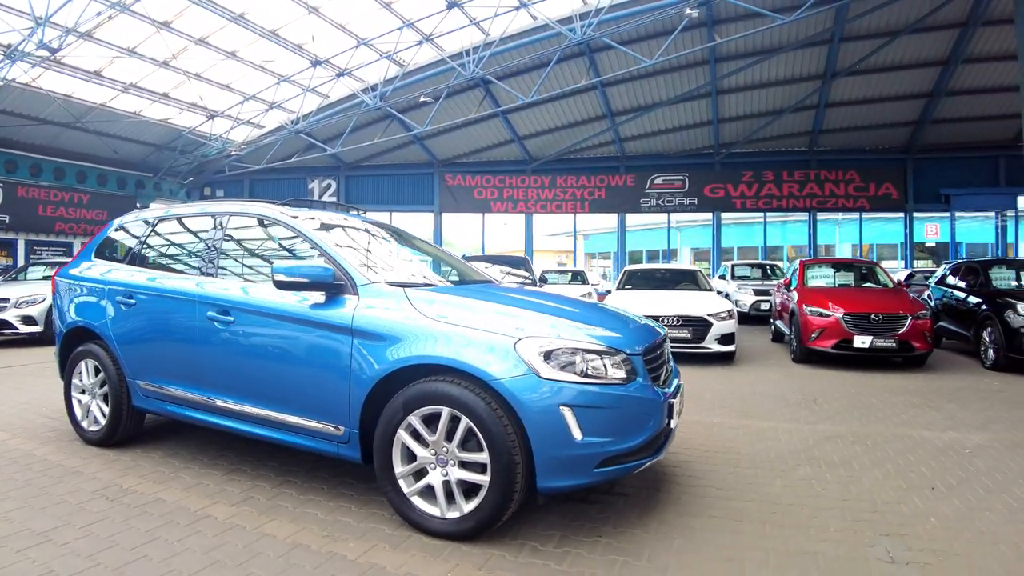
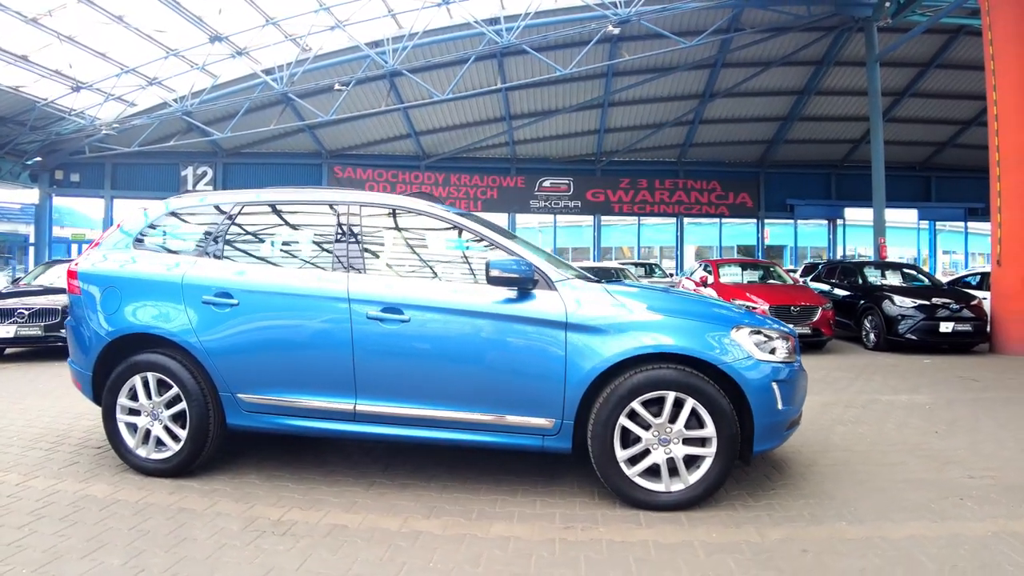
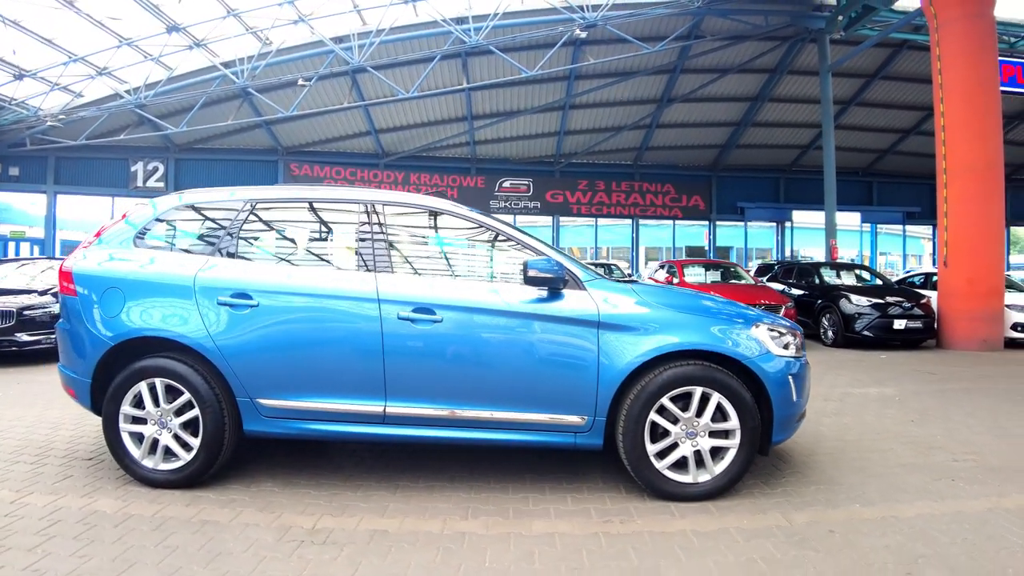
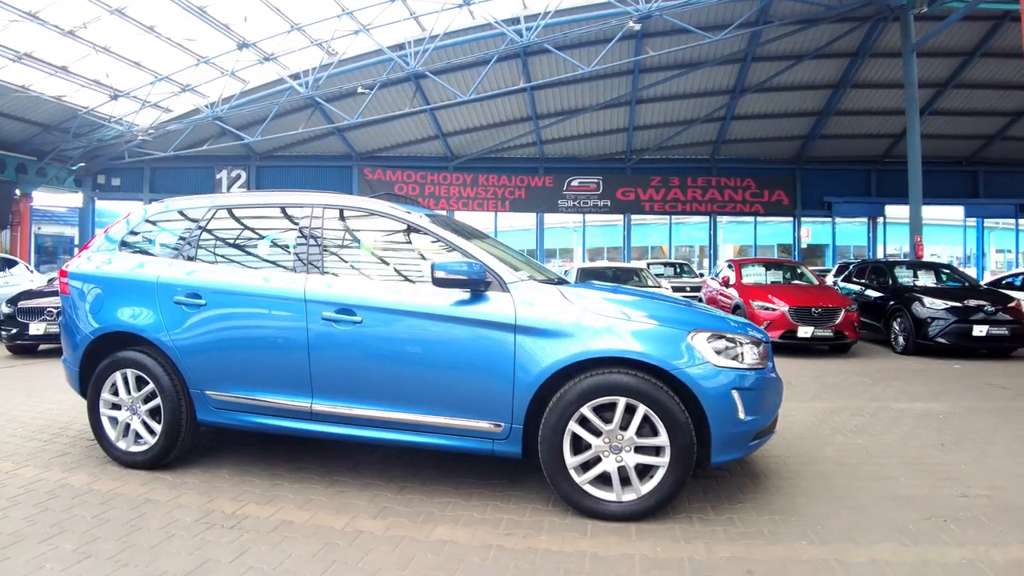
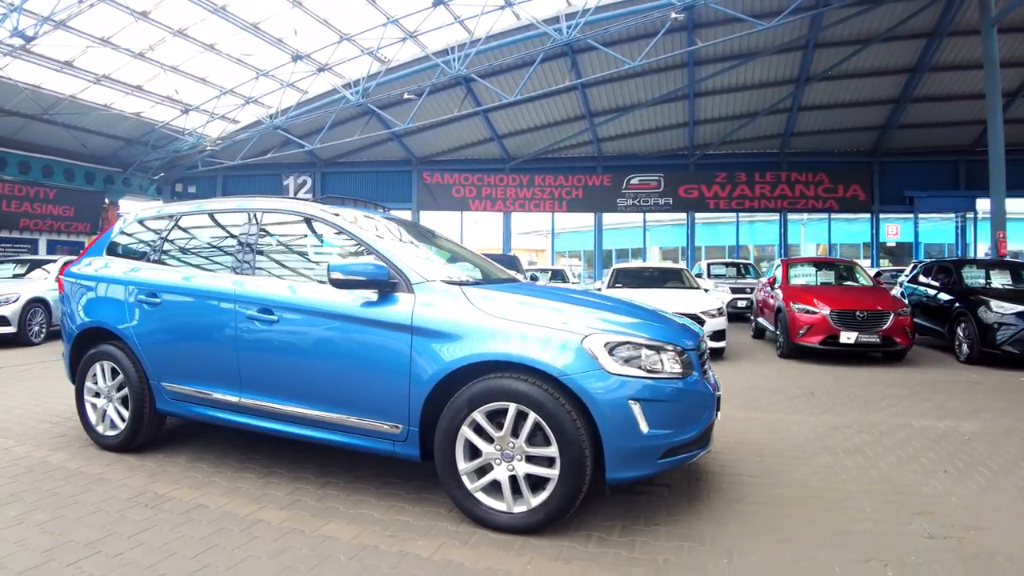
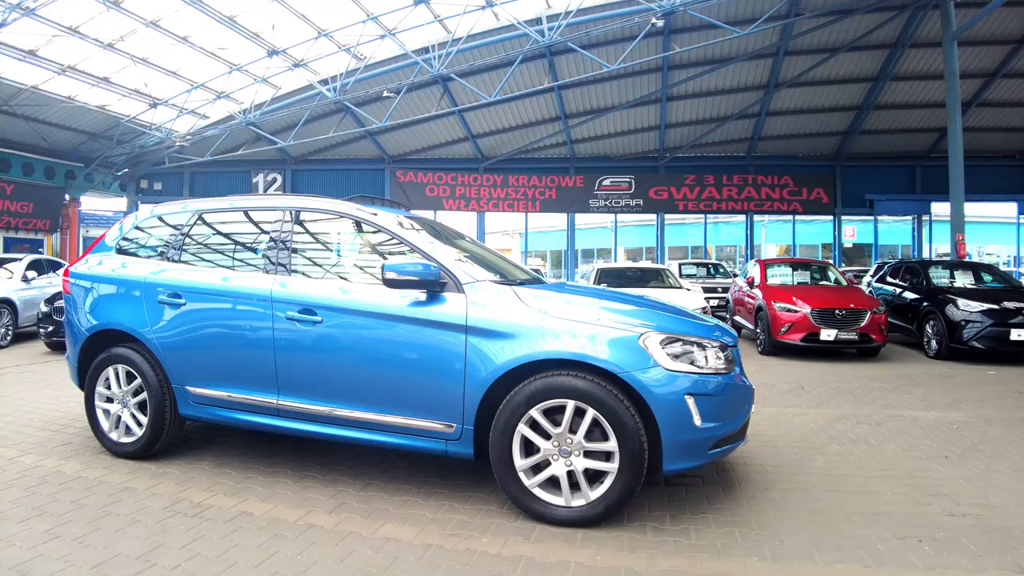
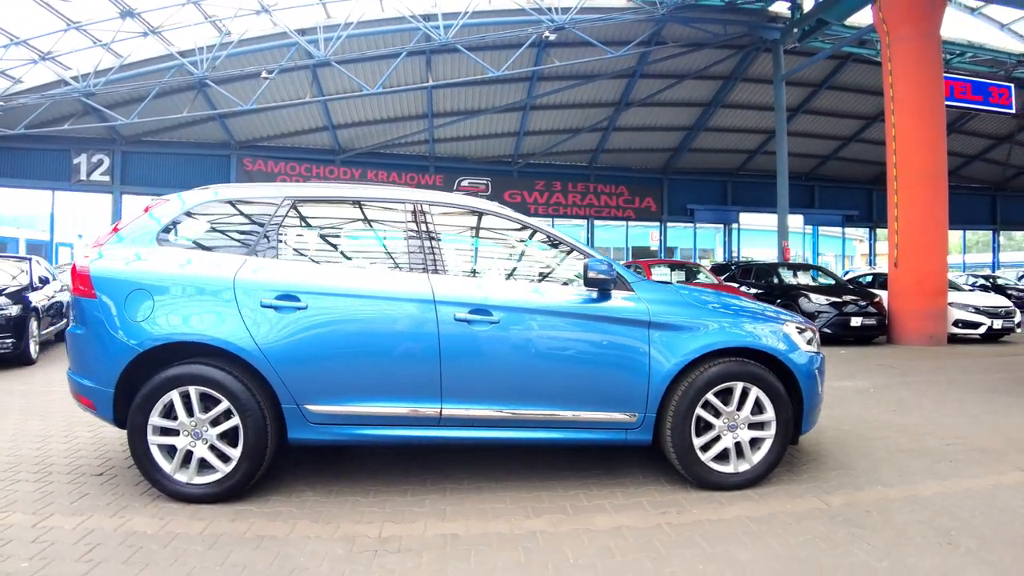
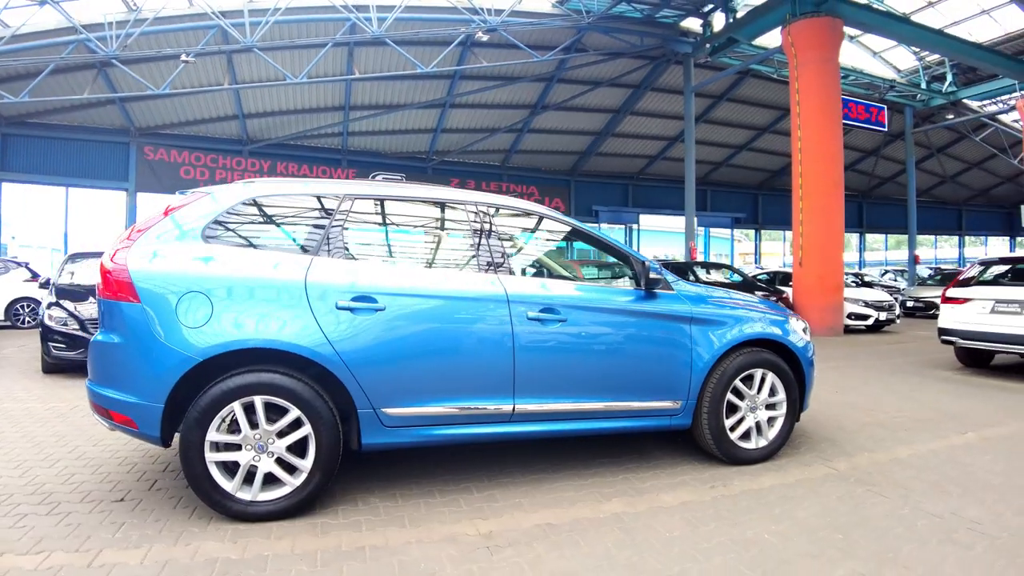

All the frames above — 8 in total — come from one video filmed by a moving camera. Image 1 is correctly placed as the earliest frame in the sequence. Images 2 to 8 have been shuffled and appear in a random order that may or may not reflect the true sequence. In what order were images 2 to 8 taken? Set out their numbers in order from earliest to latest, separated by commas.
5, 6, 4, 2, 3, 7, 8
